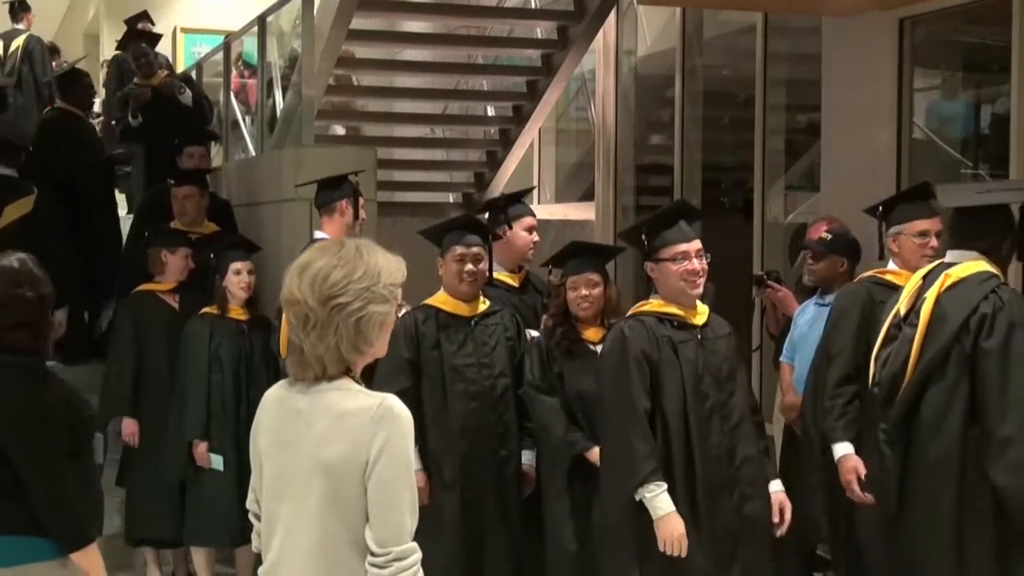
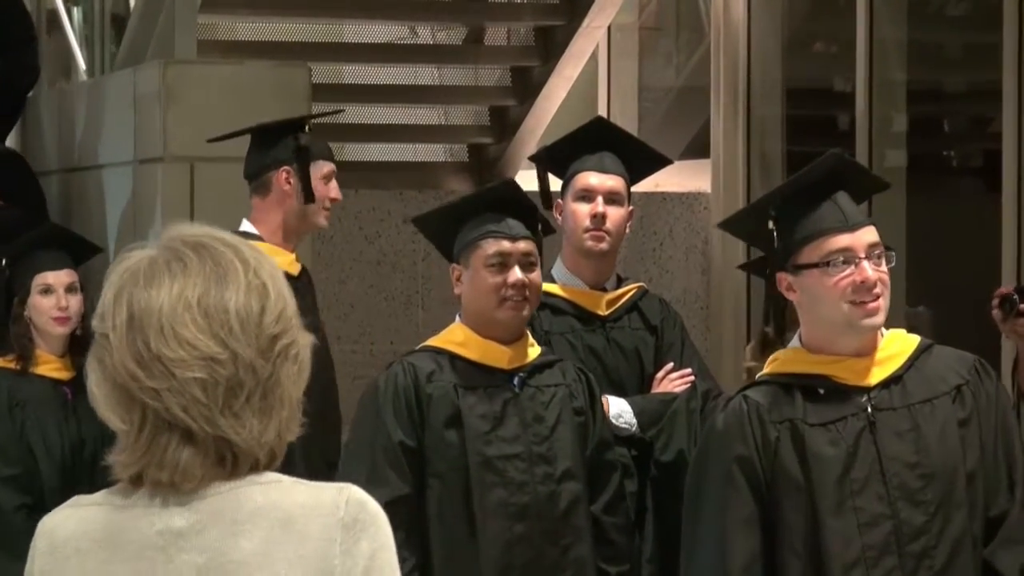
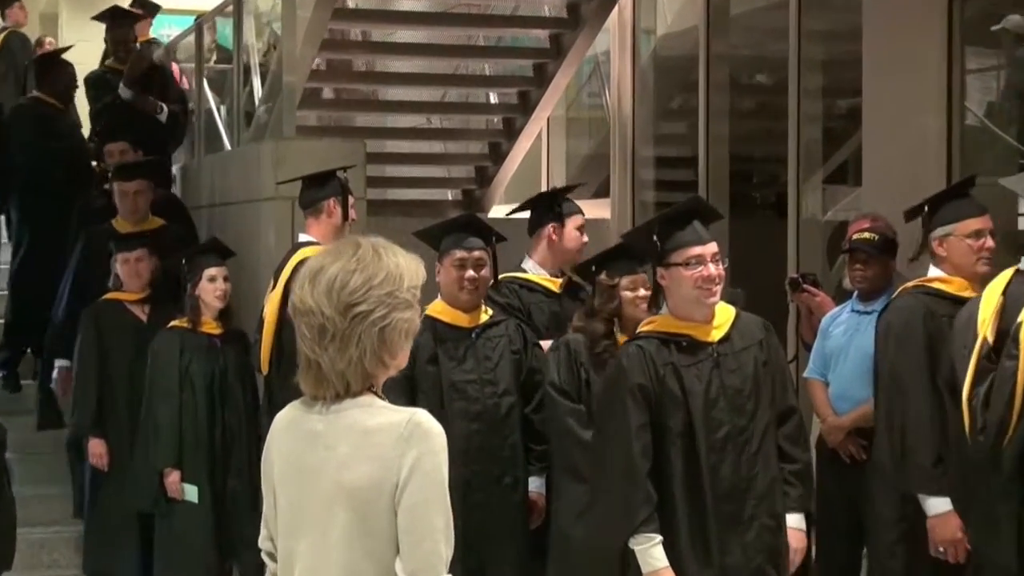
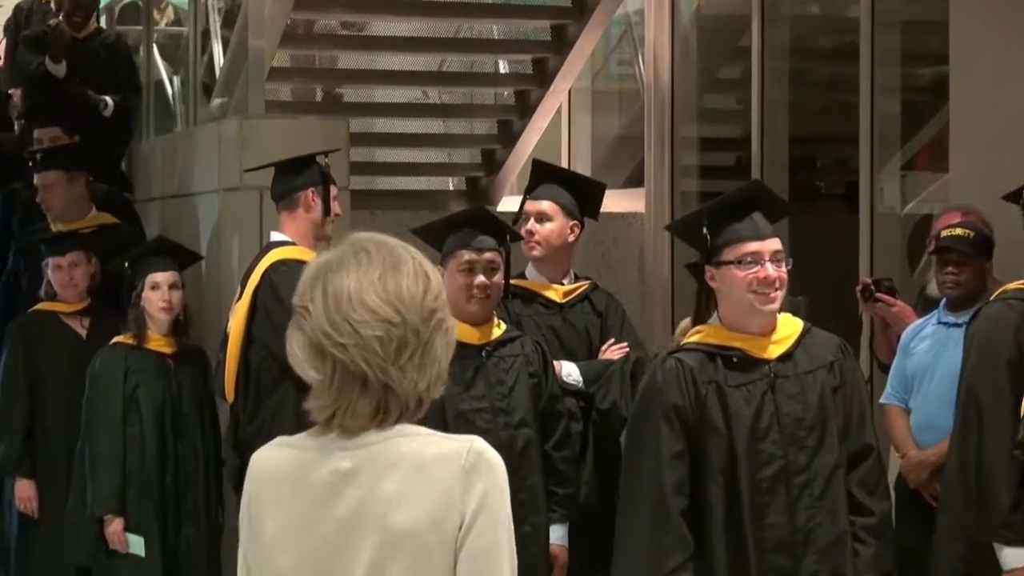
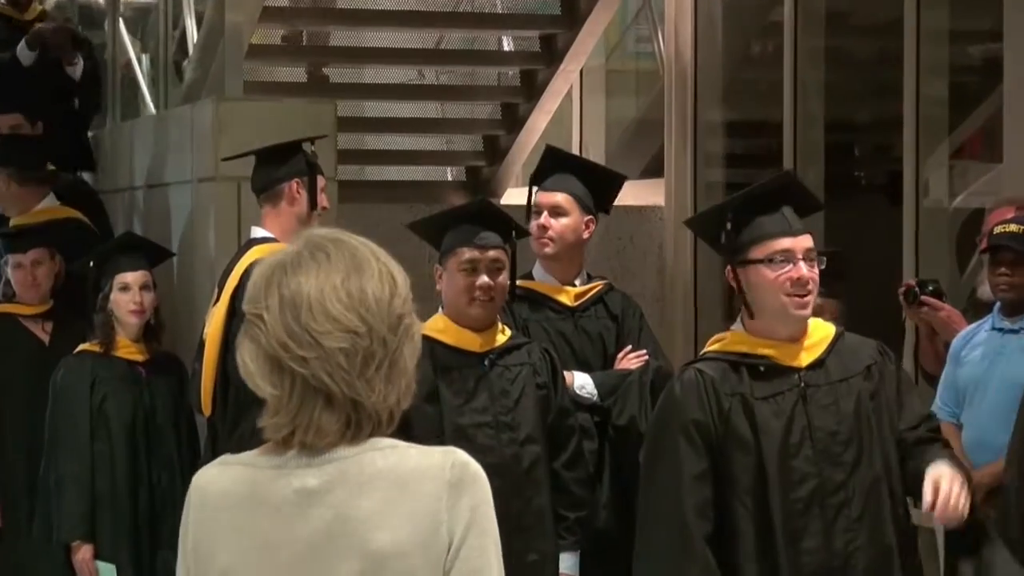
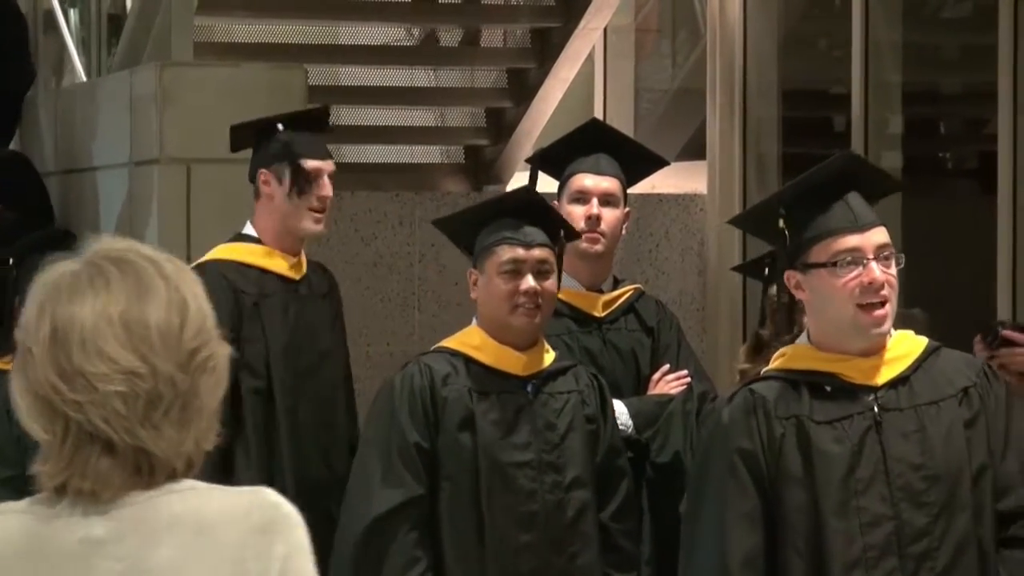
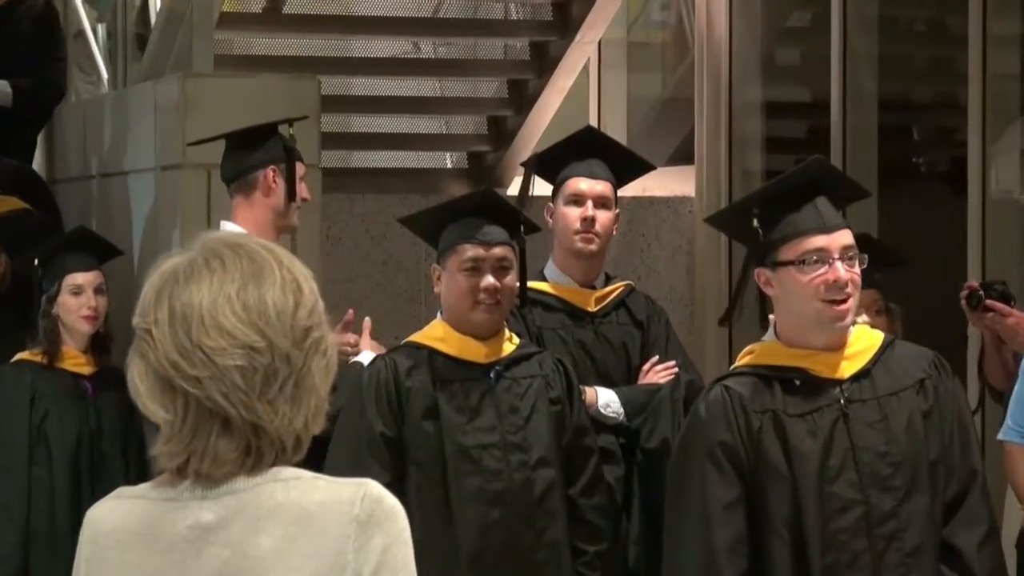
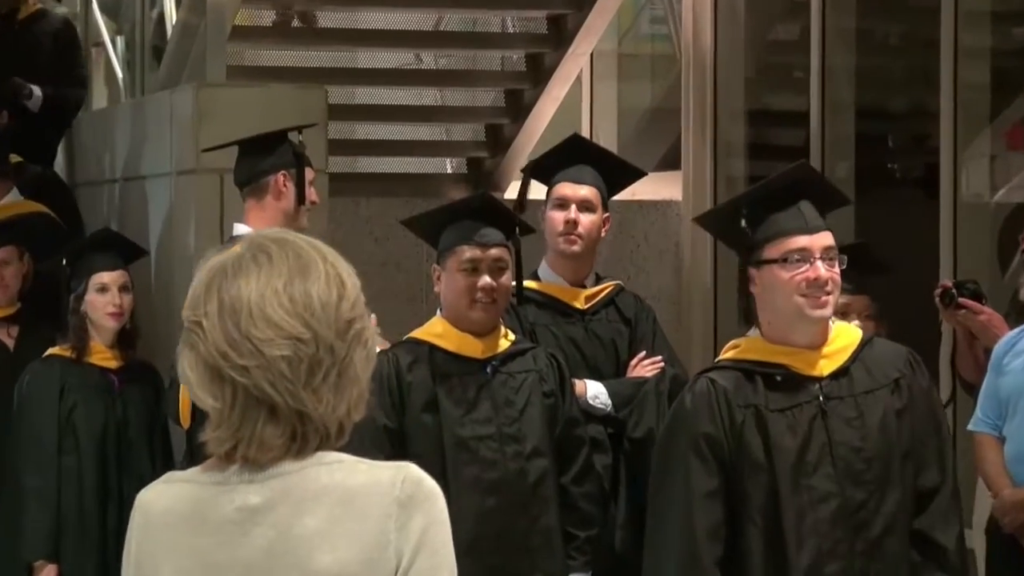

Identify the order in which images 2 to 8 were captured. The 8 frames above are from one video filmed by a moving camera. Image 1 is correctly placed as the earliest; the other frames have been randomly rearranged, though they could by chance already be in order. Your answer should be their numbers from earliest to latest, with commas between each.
3, 4, 5, 8, 7, 2, 6
